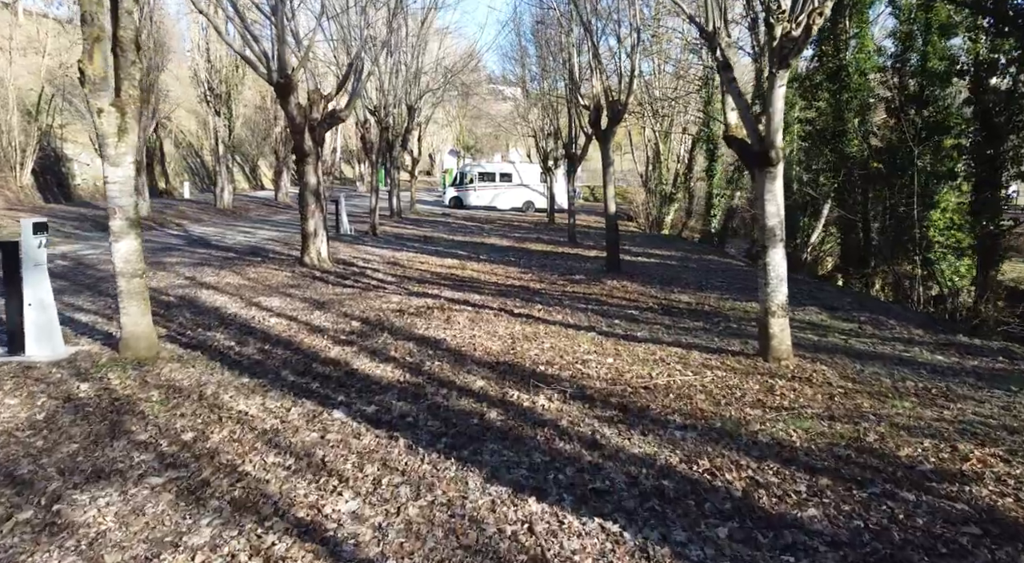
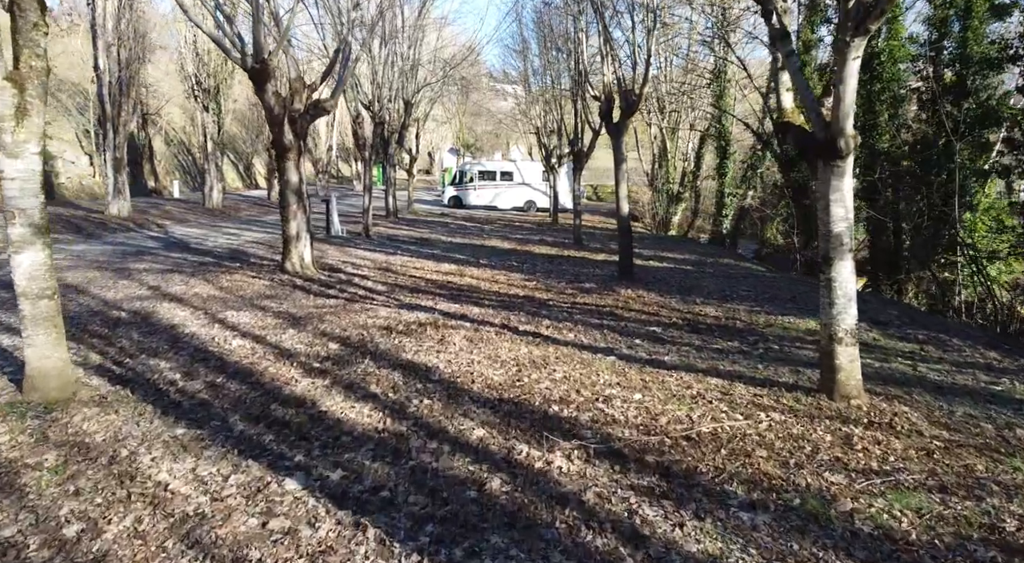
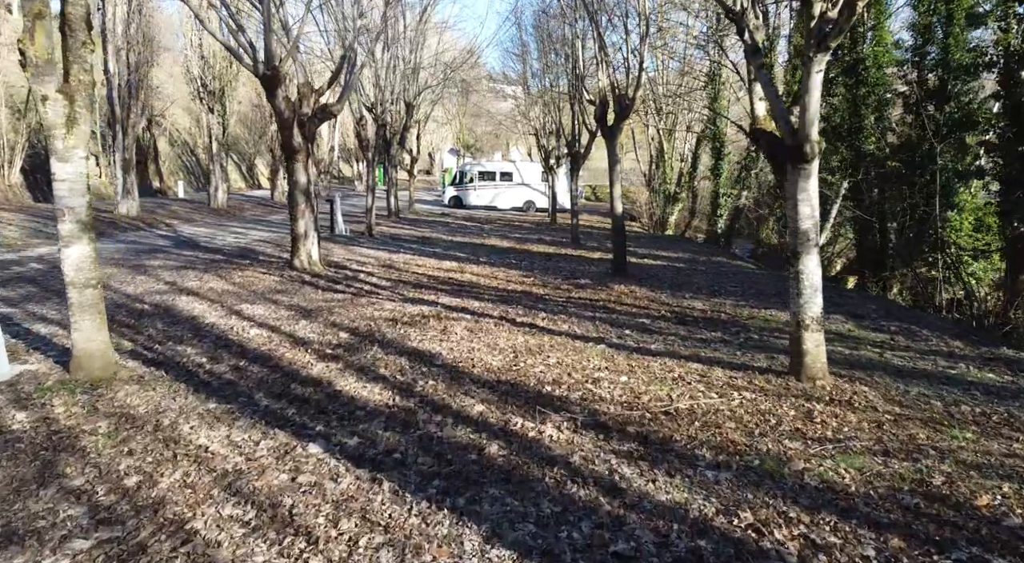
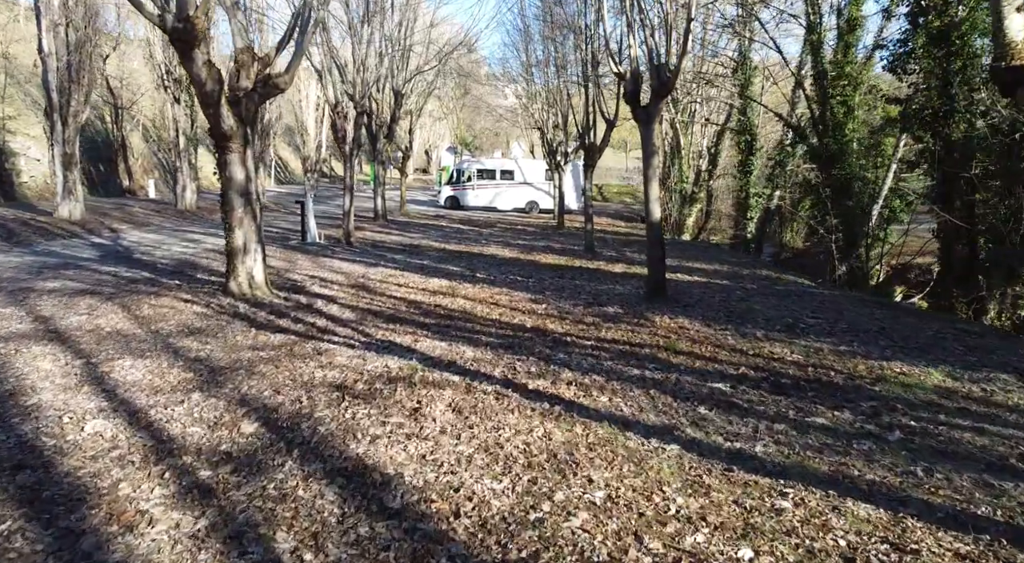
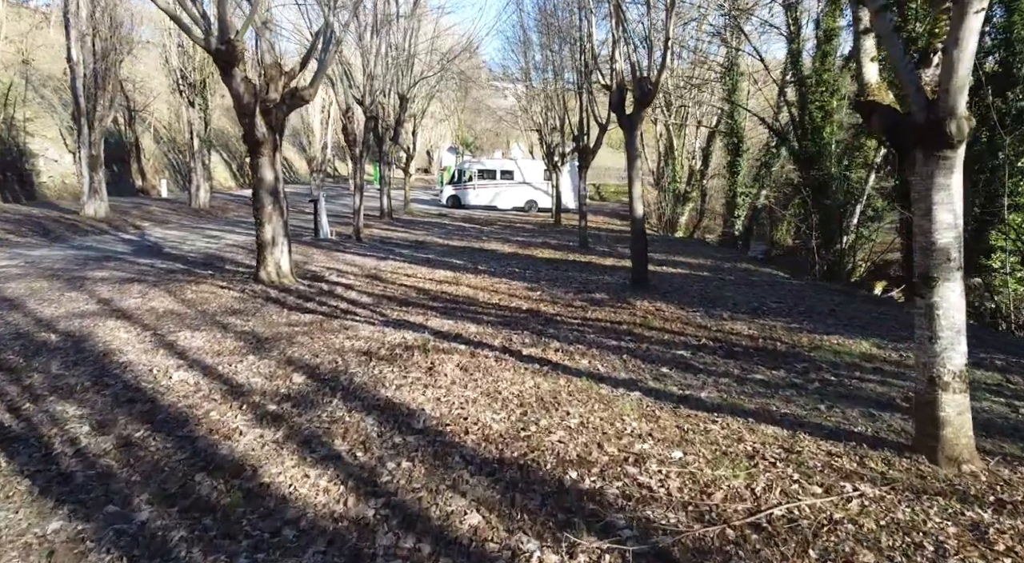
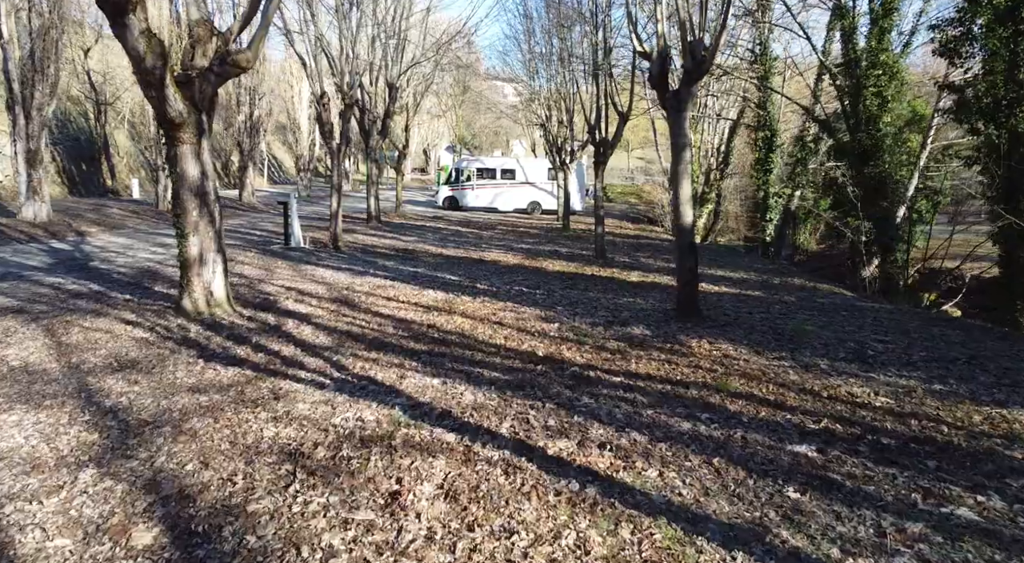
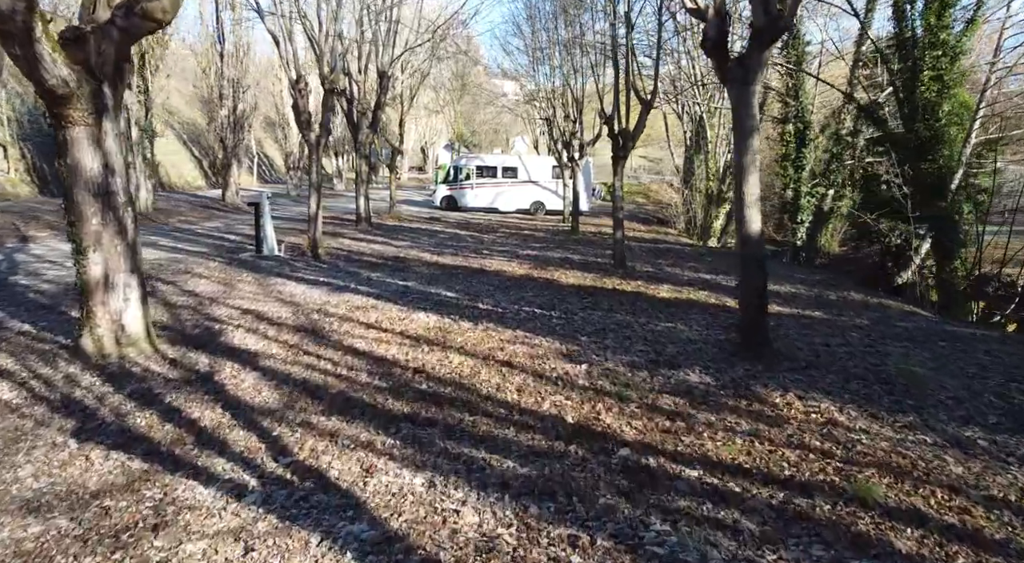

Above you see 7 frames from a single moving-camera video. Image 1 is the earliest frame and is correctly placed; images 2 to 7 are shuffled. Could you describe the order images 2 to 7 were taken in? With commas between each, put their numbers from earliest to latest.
3, 2, 5, 4, 6, 7
